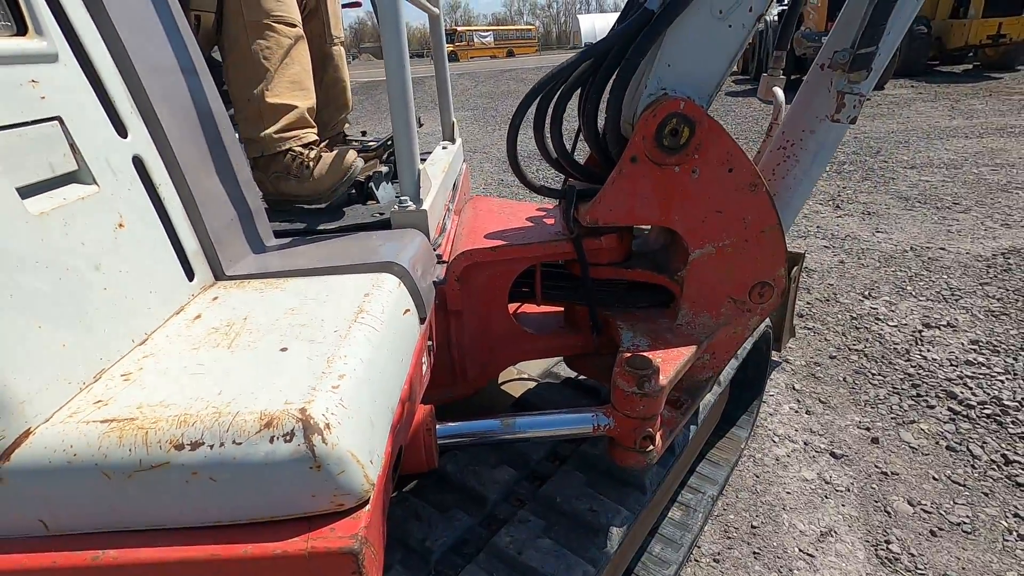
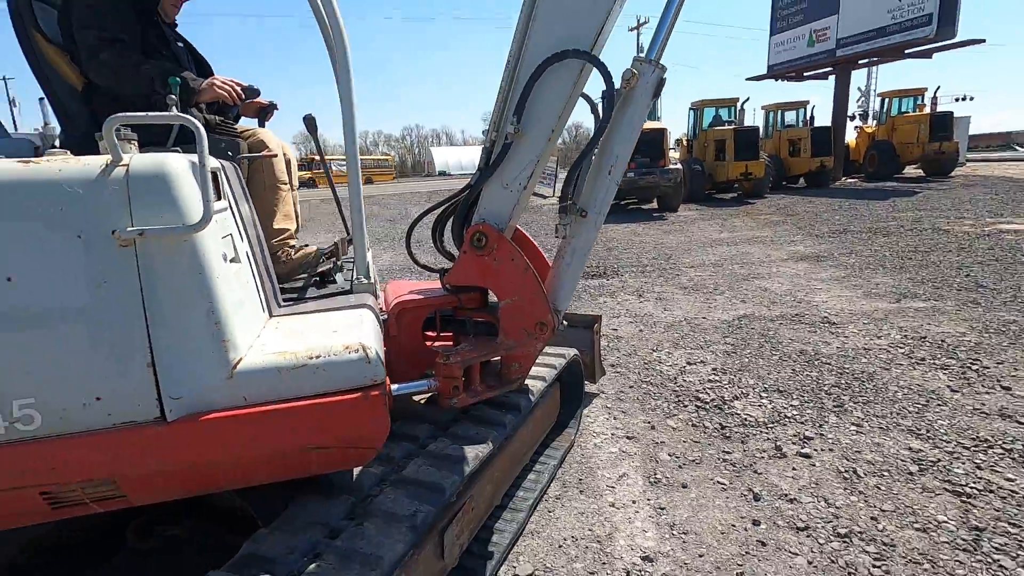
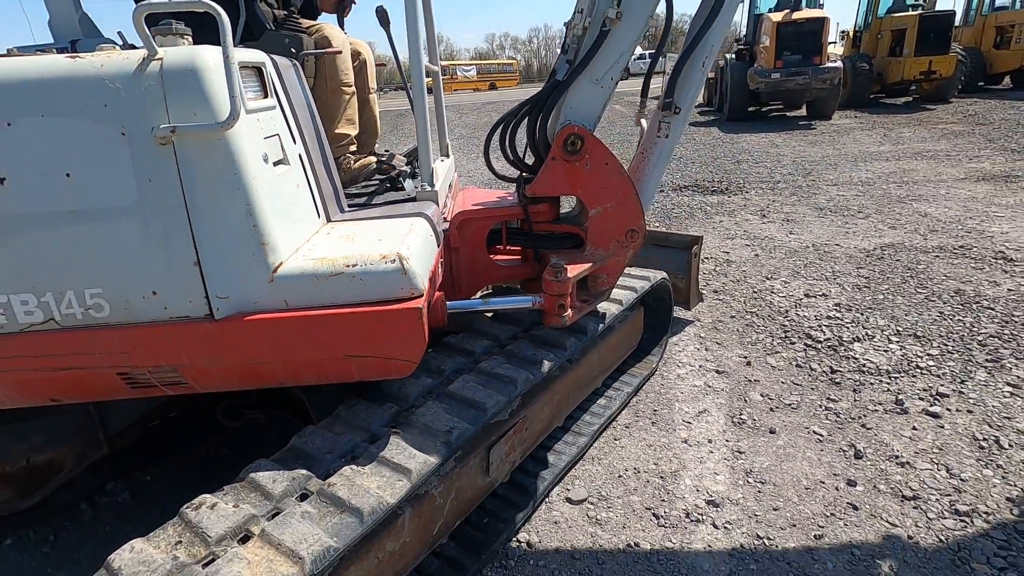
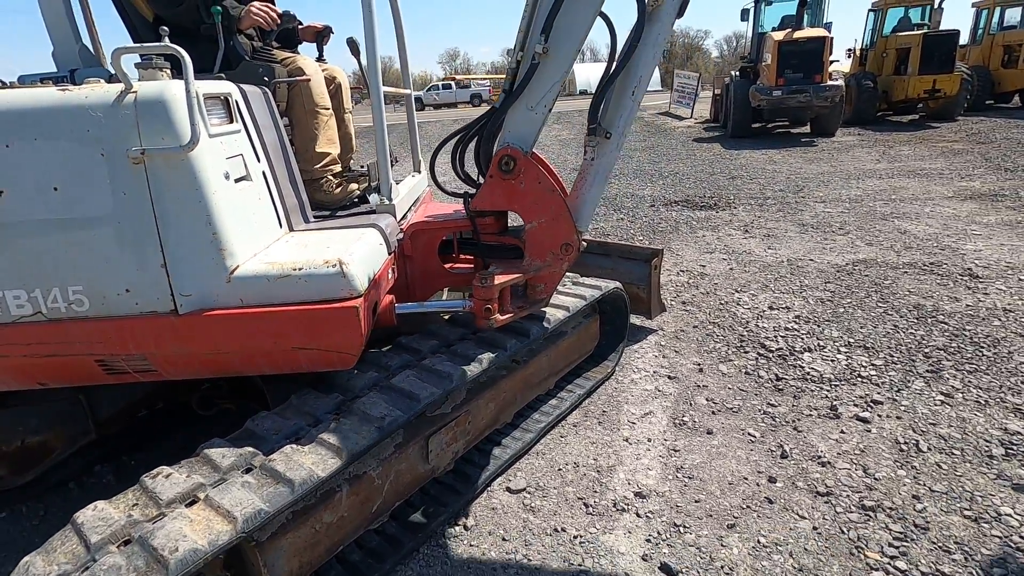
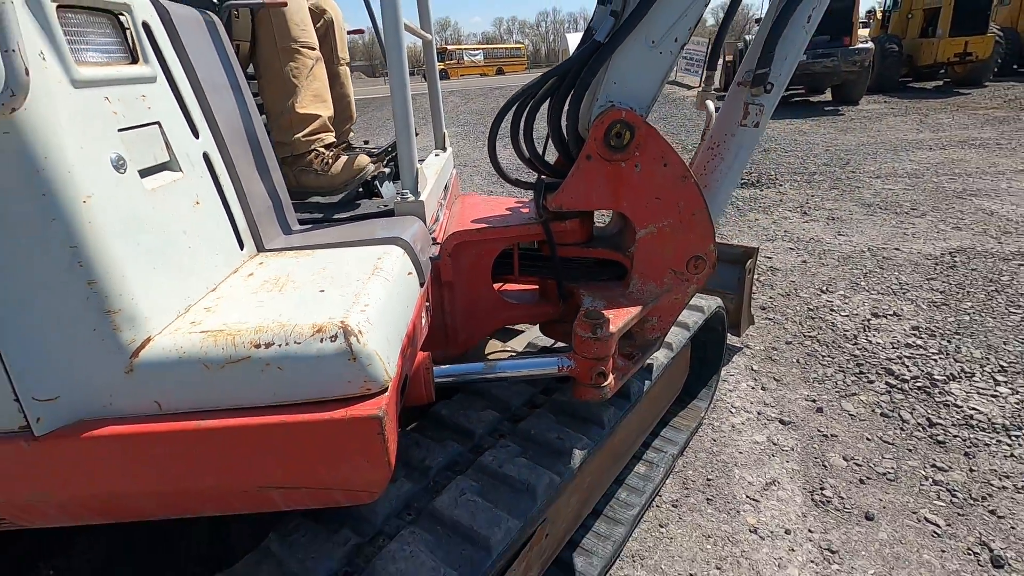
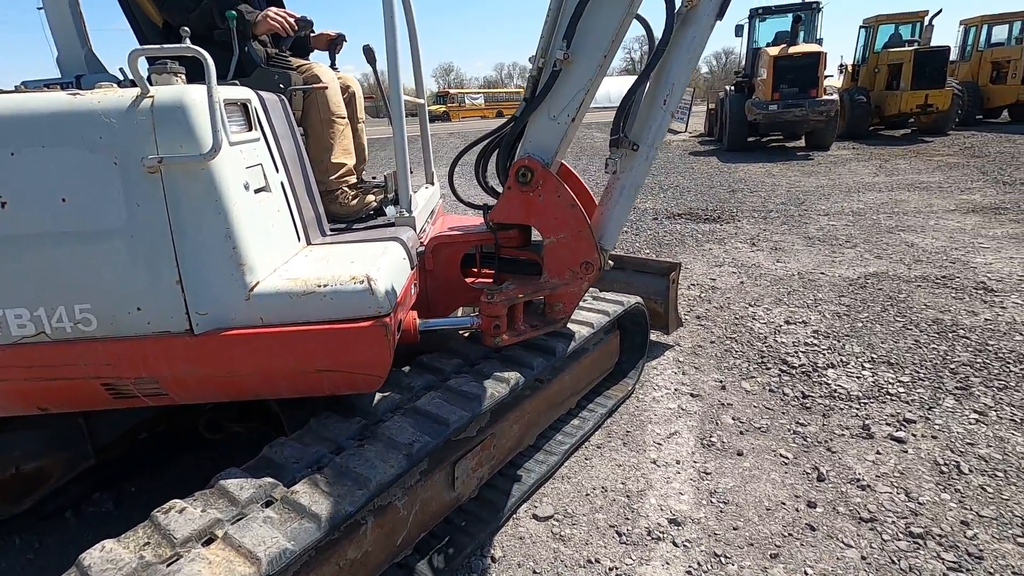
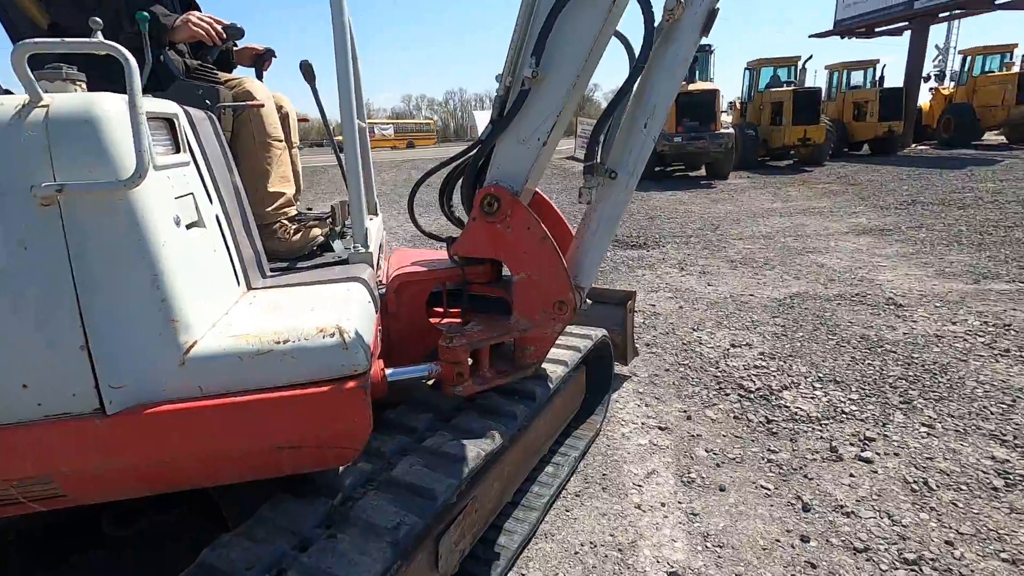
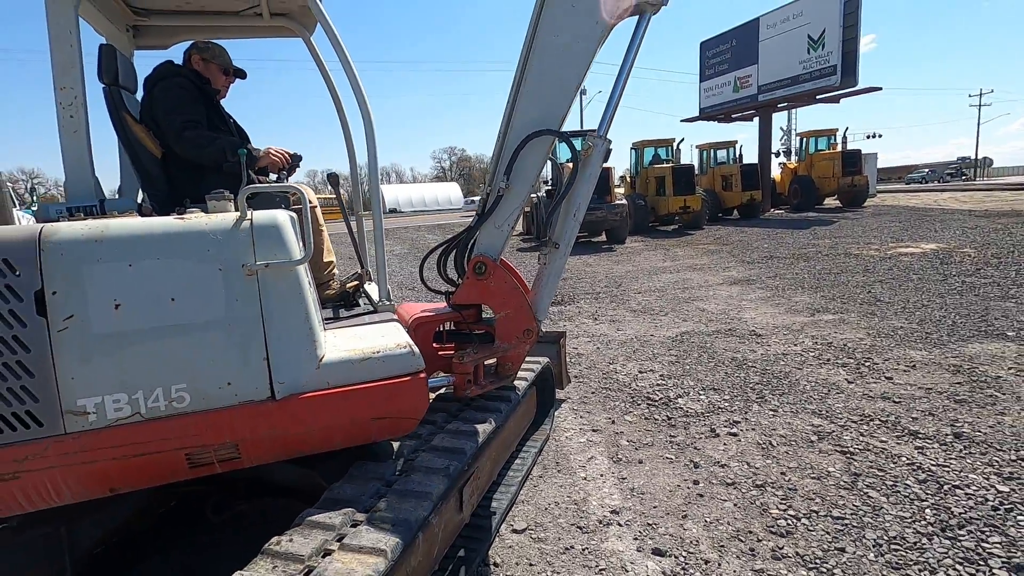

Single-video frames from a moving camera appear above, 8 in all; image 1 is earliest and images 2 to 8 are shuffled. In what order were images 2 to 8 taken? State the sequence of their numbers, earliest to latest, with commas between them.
5, 3, 4, 6, 7, 2, 8
